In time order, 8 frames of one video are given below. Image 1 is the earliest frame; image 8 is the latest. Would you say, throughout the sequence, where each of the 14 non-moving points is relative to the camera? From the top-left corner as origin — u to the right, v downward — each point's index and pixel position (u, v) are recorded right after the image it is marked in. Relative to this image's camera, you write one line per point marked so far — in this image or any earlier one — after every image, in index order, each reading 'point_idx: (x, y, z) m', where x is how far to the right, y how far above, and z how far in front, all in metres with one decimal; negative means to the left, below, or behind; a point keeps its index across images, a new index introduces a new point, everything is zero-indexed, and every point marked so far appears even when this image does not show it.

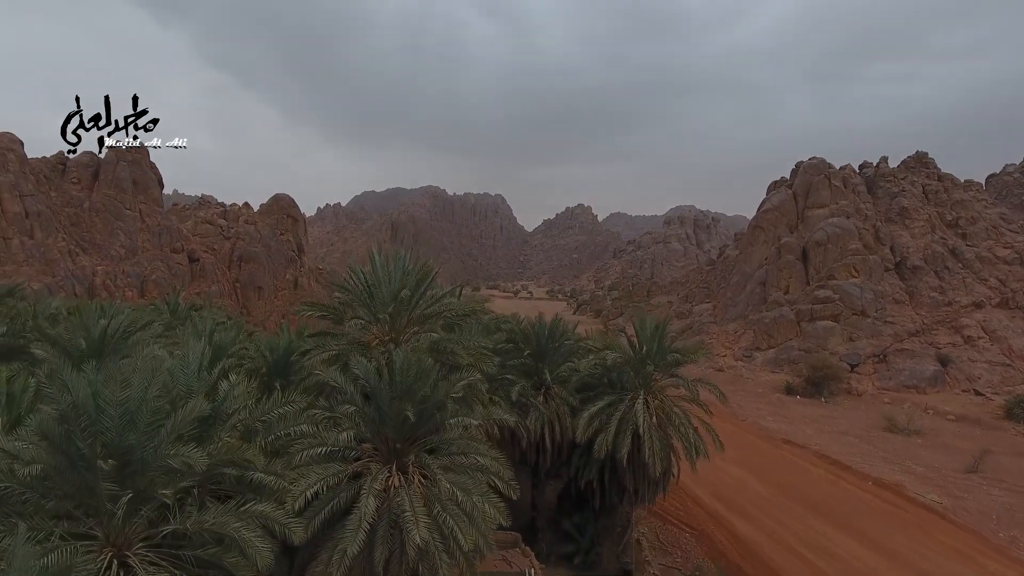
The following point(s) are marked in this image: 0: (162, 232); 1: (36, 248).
0: (-10.1, +1.6, +18.7) m
1: (-10.4, +0.9, +14.1) m
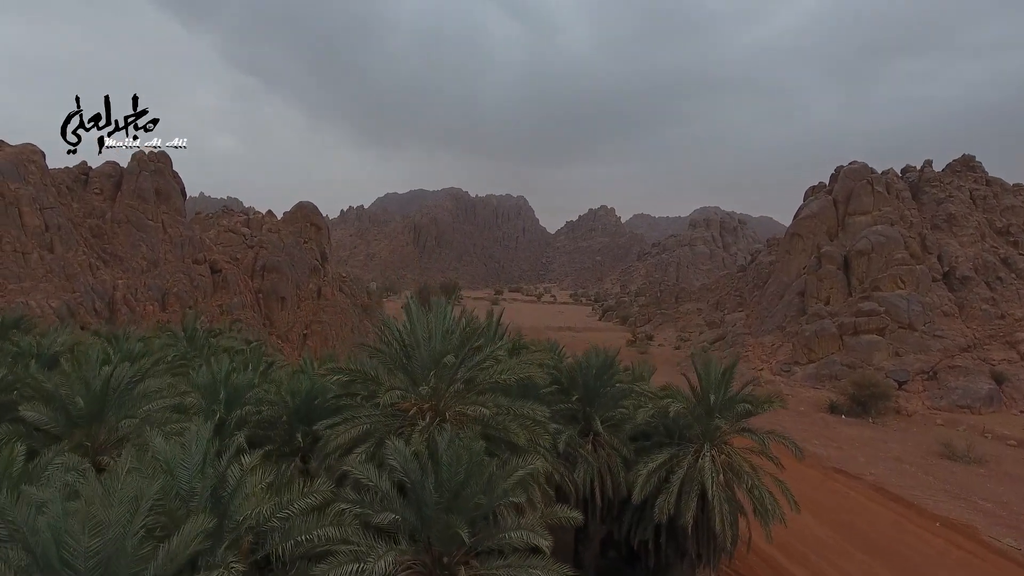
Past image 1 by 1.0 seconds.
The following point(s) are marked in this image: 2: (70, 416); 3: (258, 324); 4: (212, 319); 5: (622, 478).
0: (-9.3, +1.3, +18.3) m
1: (-9.7, +0.5, +13.8) m
2: (-3.2, -0.9, +4.7) m
3: (-7.5, -1.1, +19.3) m
4: (-8.1, -0.9, +17.5) m
5: (+1.0, -1.8, +6.1) m
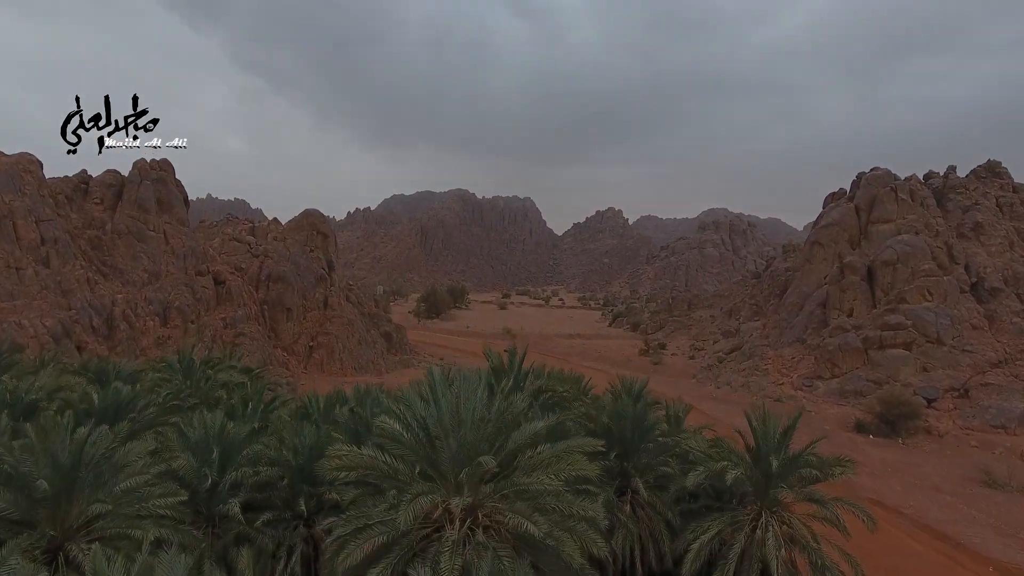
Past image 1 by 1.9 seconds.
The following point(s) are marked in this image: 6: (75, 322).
0: (-8.9, +0.9, +17.7) m
1: (-9.4, +0.2, +13.2) m
2: (-3.0, -1.3, +4.0) m
3: (-7.2, -1.4, +18.7) m
4: (-7.7, -1.2, +16.9) m
5: (+1.3, -2.2, +5.4) m
6: (-8.7, -0.7, +12.9) m
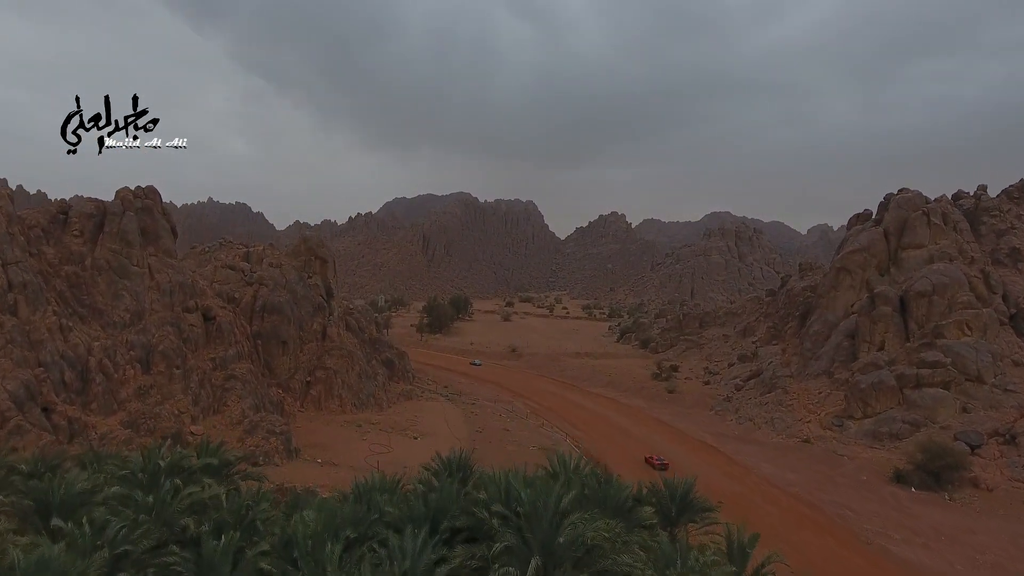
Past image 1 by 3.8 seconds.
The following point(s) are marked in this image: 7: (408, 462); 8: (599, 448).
0: (-8.6, 0.0, +16.5) m
1: (-9.1, -0.8, +11.9) m
2: (-2.7, -2.3, +2.8) m
3: (-6.9, -2.4, +17.5) m
4: (-7.4, -2.2, +15.7) m
5: (+1.6, -3.1, +4.1) m
6: (-8.5, -1.7, +11.6) m
7: (-2.6, -4.3, +16.0) m
8: (+2.5, -4.7, +19.1) m
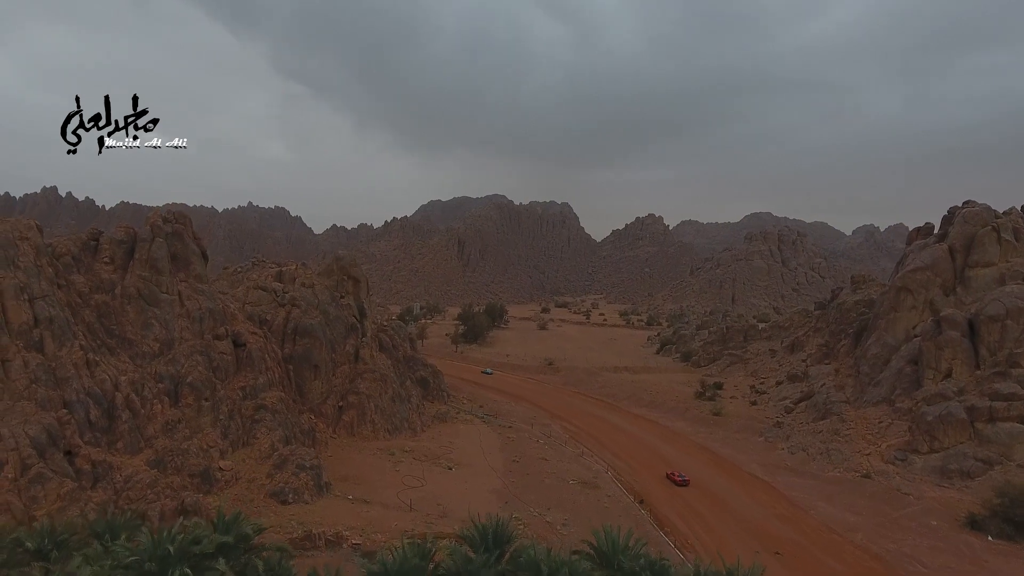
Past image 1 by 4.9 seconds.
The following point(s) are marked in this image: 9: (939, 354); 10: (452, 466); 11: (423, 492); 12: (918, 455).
0: (-7.7, -0.7, +16.1) m
1: (-8.4, -1.4, +11.6) m
2: (-2.5, -2.9, +2.1) m
3: (-5.9, -3.1, +17.0) m
4: (-6.6, -2.8, +15.2) m
5: (+1.8, -3.8, +3.2) m
6: (-7.8, -2.4, +11.3) m
7: (-1.7, -5.0, +15.3) m
8: (+3.6, -5.4, +18.2) m
9: (+12.7, -2.0, +19.3) m
10: (-1.6, -4.9, +17.8) m
11: (-2.1, -4.9, +15.6) m
12: (+11.1, -4.6, +17.8) m
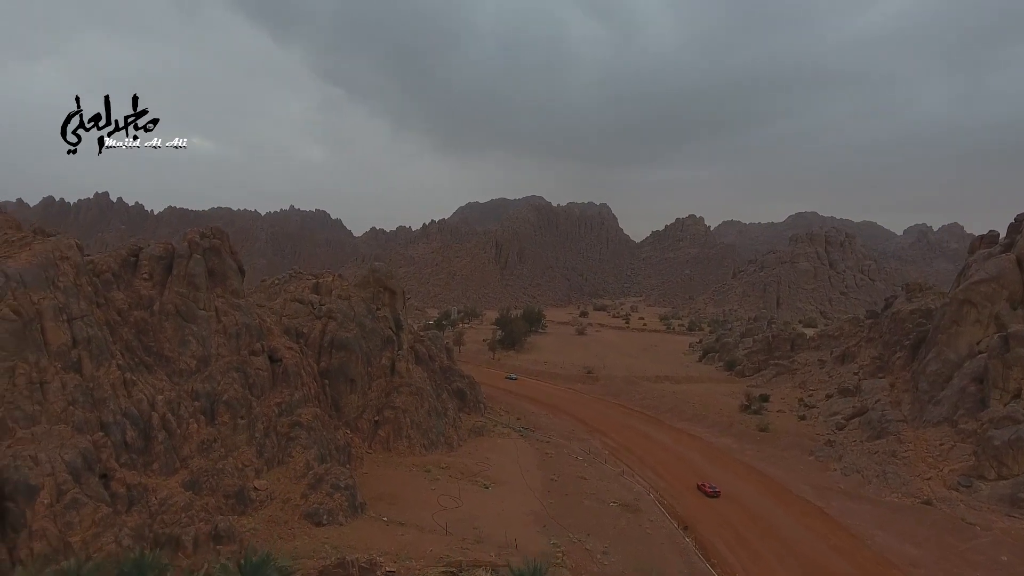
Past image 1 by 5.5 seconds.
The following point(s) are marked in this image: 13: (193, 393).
0: (-6.7, -1.1, +16.1) m
1: (-7.7, -1.8, +11.6) m
2: (-2.4, -3.3, +1.8) m
3: (-4.9, -3.5, +16.9) m
4: (-5.7, -3.2, +15.1) m
5: (+2.0, -4.2, +2.7) m
6: (-7.1, -2.7, +11.2) m
7: (-0.8, -5.3, +14.9) m
8: (+4.6, -5.8, +17.4) m
9: (+13.8, -2.3, +18.1) m
10: (-0.6, -5.2, +17.4) m
11: (-1.2, -5.3, +15.2) m
12: (+12.1, -5.0, +16.7) m
13: (-6.9, -2.2, +13.9) m
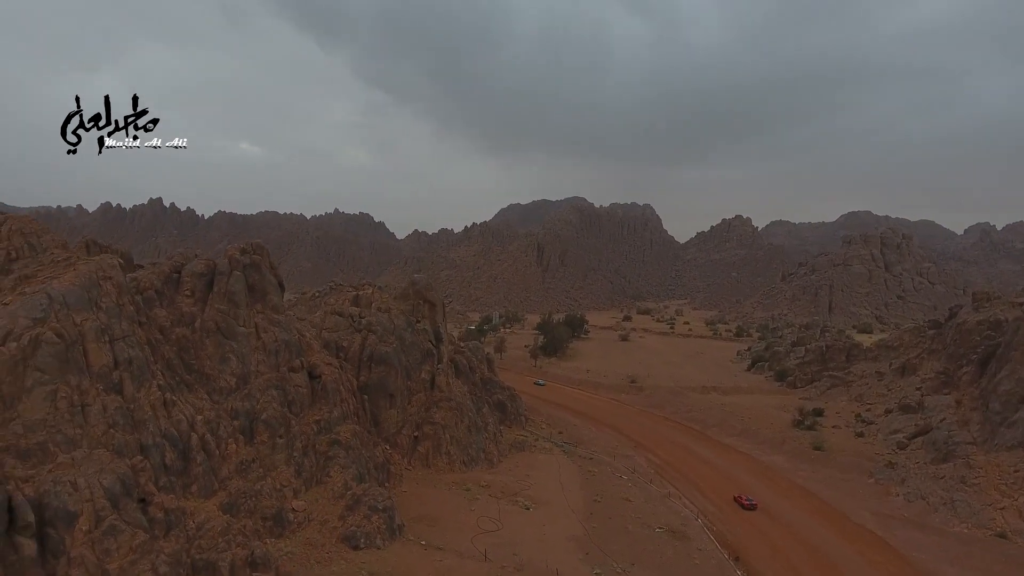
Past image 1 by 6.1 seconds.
0: (-5.7, -1.5, +16.0) m
1: (-7.0, -2.2, +11.6) m
2: (-2.3, -3.7, +1.4) m
3: (-3.8, -3.9, +16.7) m
4: (-4.7, -3.6, +15.0) m
5: (+2.1, -4.6, +2.1) m
6: (-6.4, -3.1, +11.2) m
7: (+0.1, -5.7, +14.4) m
8: (+5.7, -6.2, +16.6) m
9: (+14.9, -2.7, +16.7) m
10: (+0.4, -5.6, +16.9) m
11: (-0.3, -5.7, +14.8) m
12: (+13.1, -5.4, +15.4) m
13: (-6.0, -2.6, +13.9) m
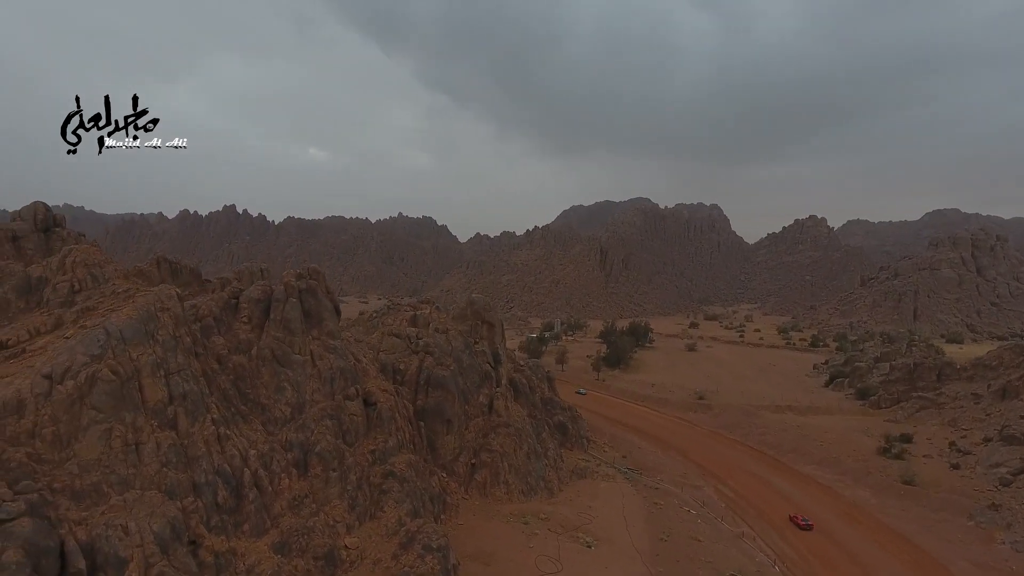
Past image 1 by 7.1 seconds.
0: (-4.3, -2.1, +15.7) m
1: (-6.0, -2.8, +11.5) m
2: (-2.3, -4.3, +0.9) m
3: (-2.4, -4.5, +16.2) m
4: (-3.4, -4.3, +14.6) m
5: (+2.2, -5.2, +1.1) m
6: (-5.5, -3.8, +11.0) m
7: (+1.4, -6.4, +13.6) m
8: (+7.1, -6.8, +15.3) m
9: (+16.3, -3.4, +14.4) m
10: (+1.9, -6.3, +16.0) m
11: (+1.0, -6.3, +14.0) m
12: (+14.4, -6.0, +13.3) m
13: (-4.8, -3.3, +13.6) m
